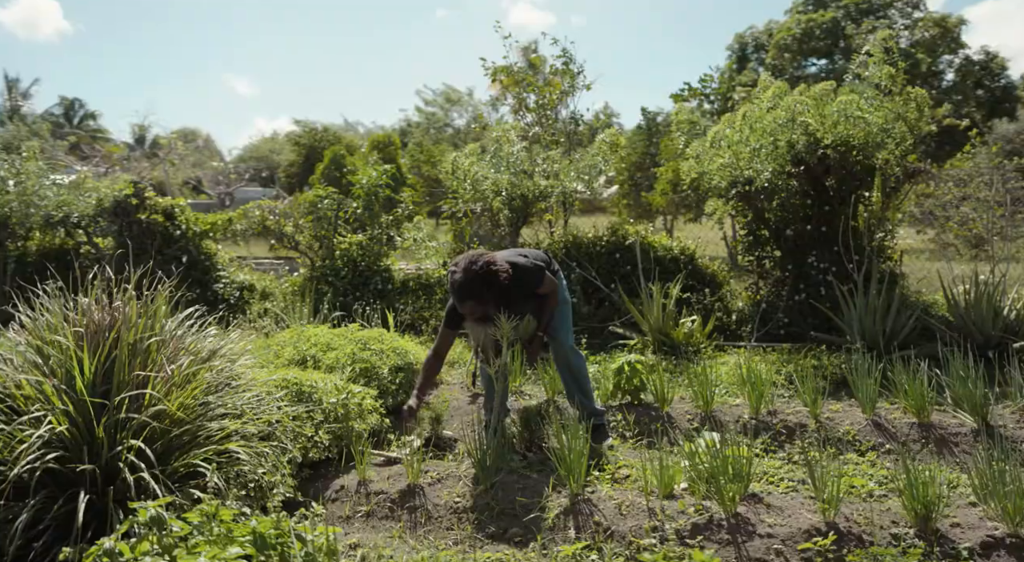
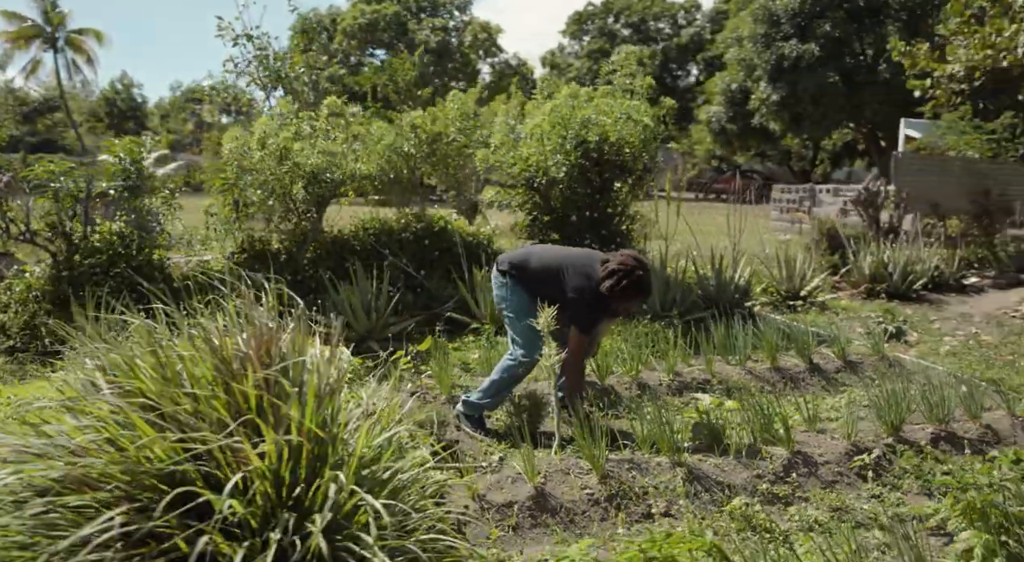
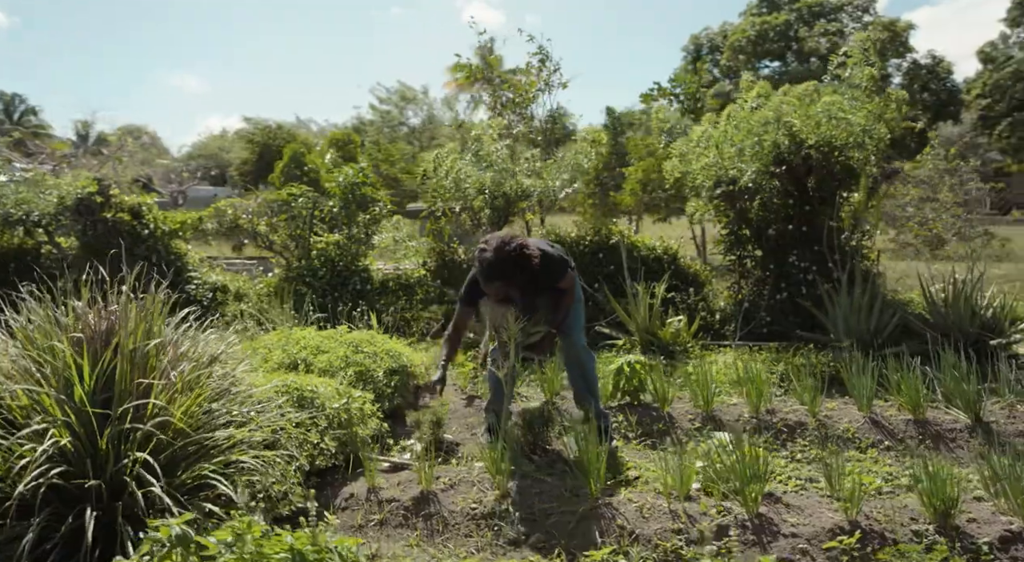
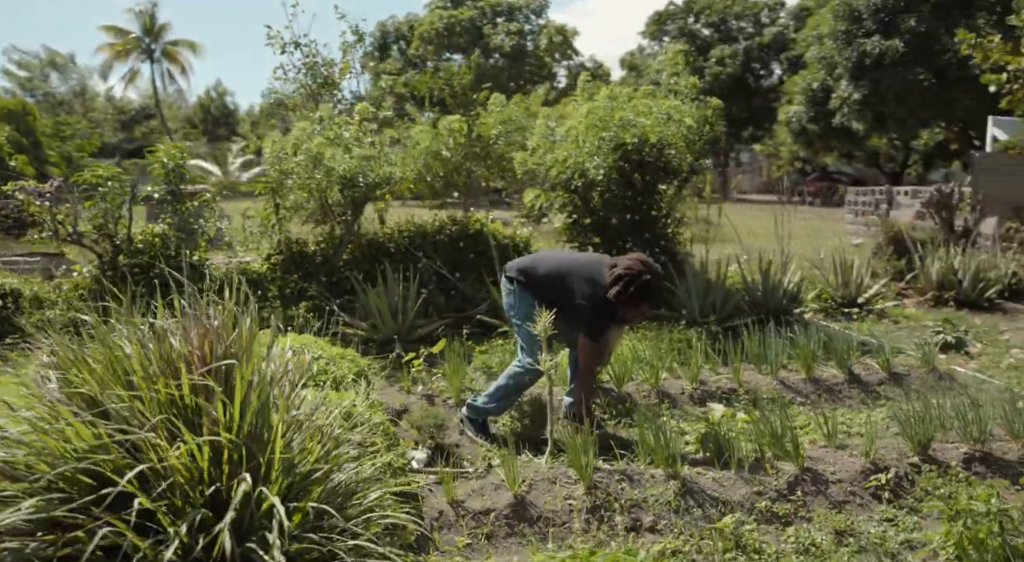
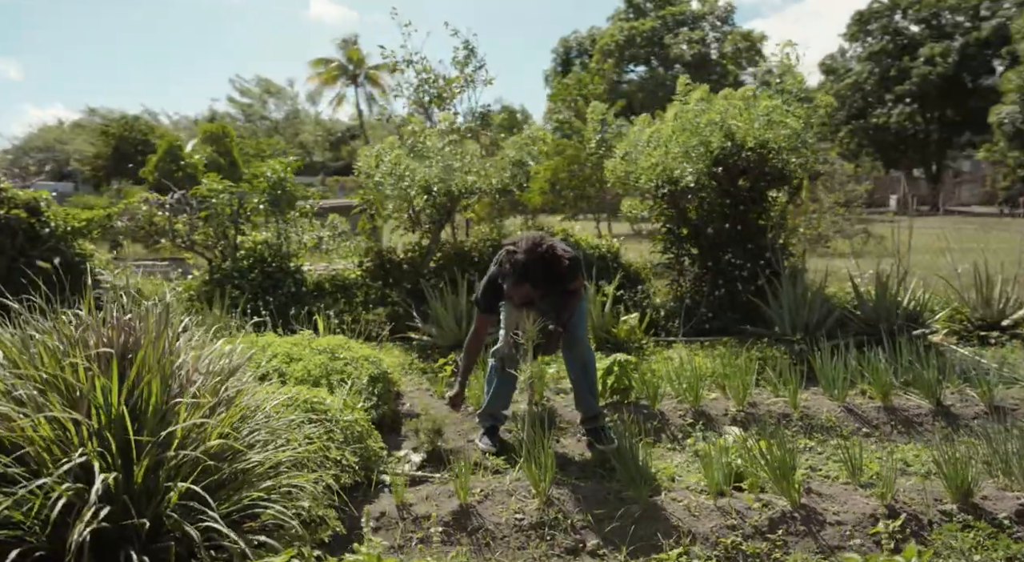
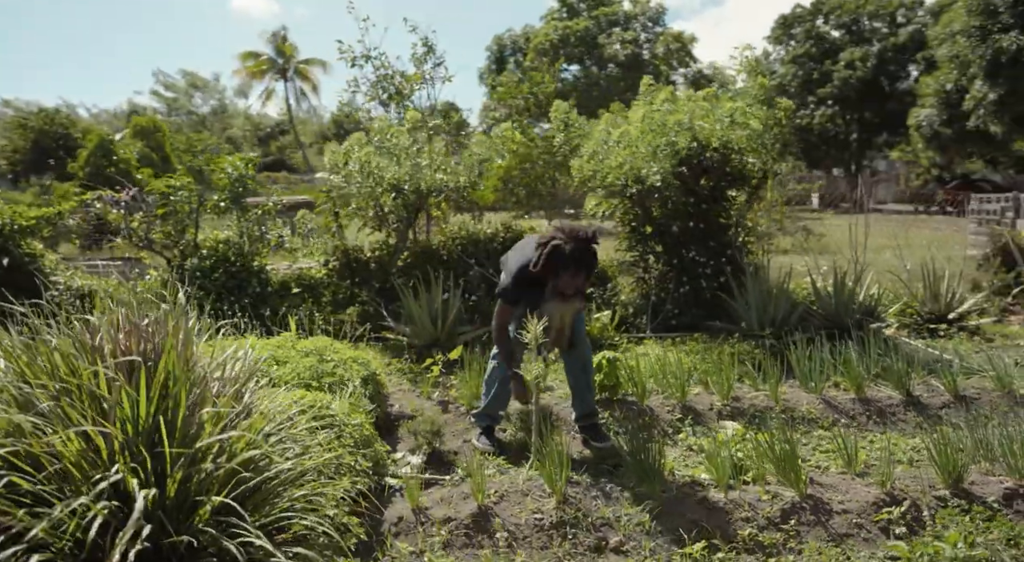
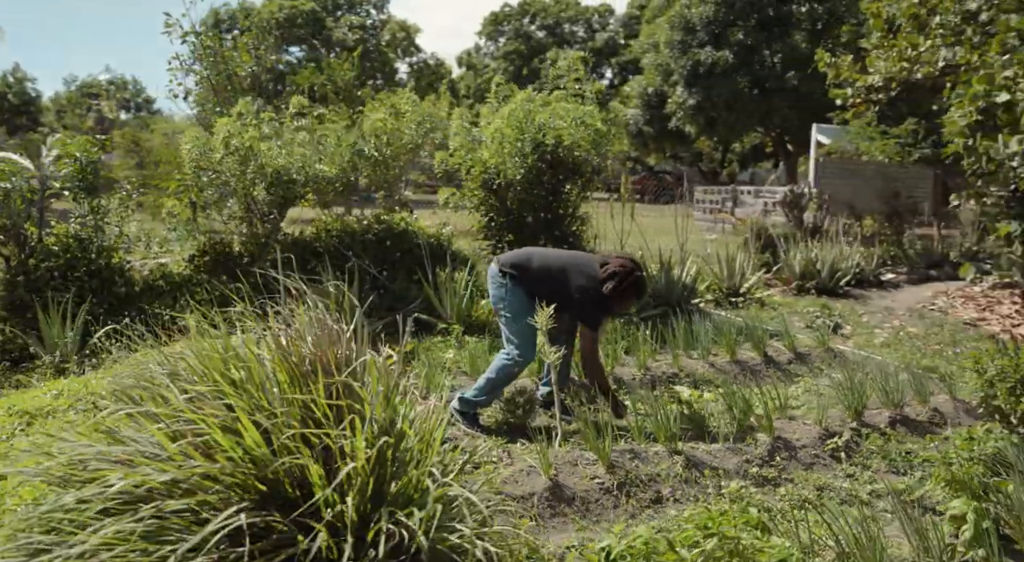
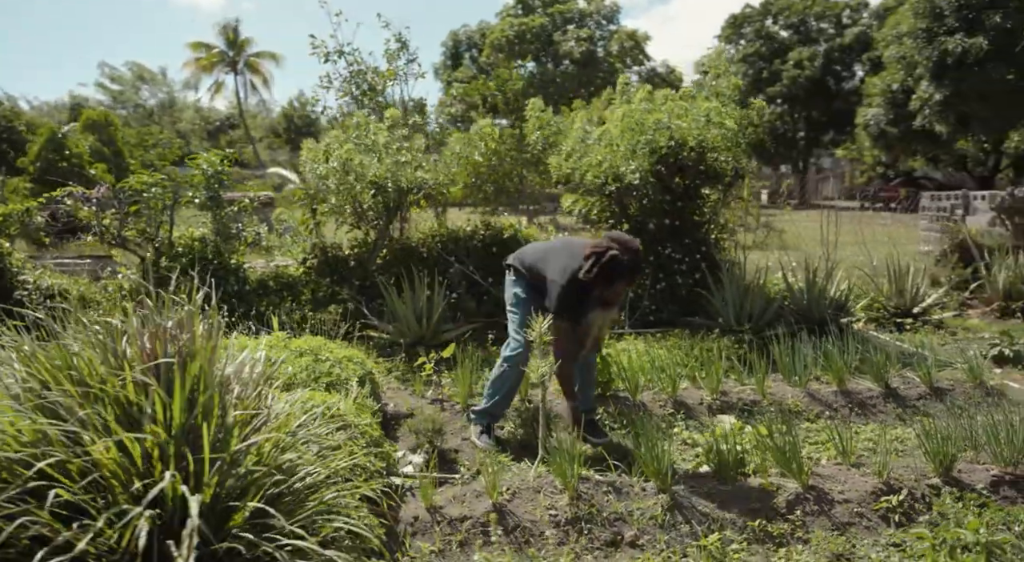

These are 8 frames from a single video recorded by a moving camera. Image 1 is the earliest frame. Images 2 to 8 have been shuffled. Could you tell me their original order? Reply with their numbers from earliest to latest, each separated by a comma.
3, 5, 6, 8, 4, 2, 7
